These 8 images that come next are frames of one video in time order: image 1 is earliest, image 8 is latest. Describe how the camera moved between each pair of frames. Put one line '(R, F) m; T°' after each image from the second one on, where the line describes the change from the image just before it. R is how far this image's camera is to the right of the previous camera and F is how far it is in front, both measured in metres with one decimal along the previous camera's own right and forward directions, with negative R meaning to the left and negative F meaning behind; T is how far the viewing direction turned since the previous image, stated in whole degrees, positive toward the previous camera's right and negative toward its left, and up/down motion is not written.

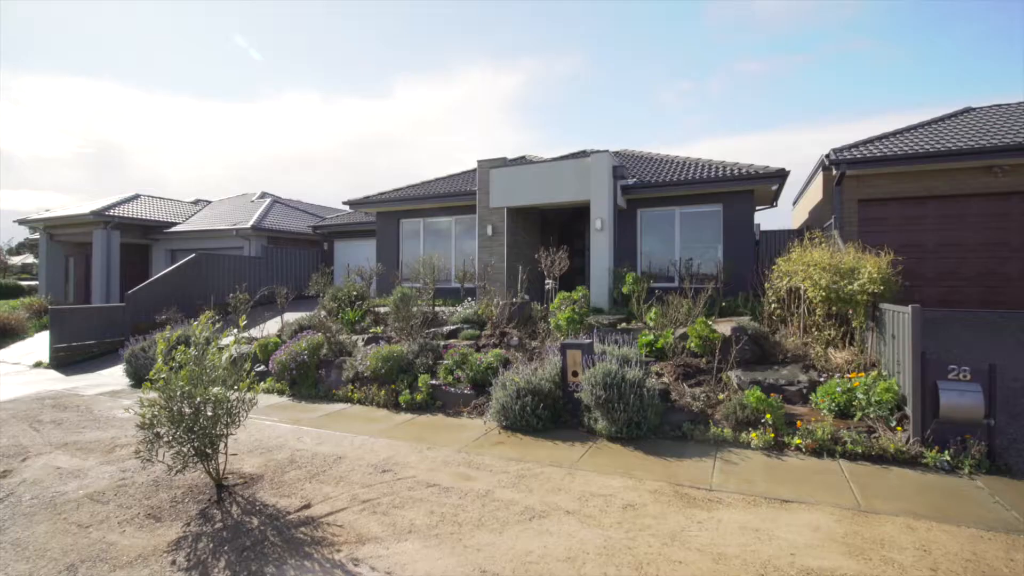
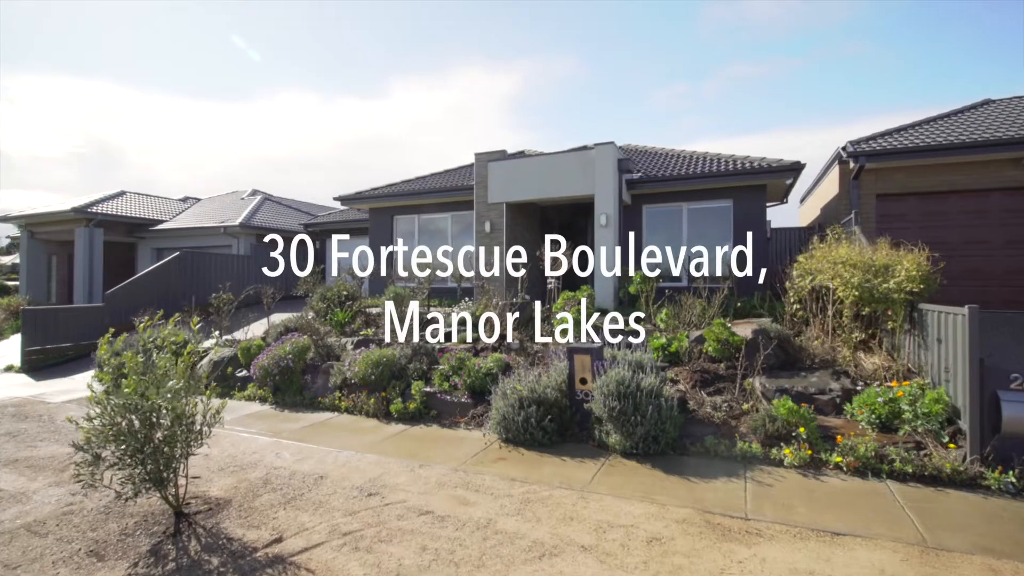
(-0.1, +0.7) m; +1°
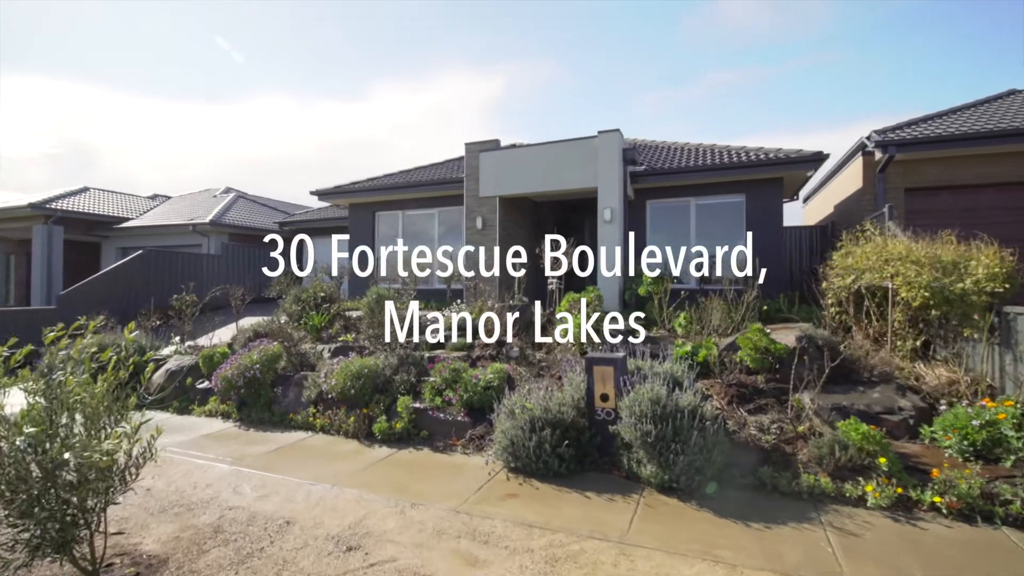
(-0.3, +1.1) m; +2°
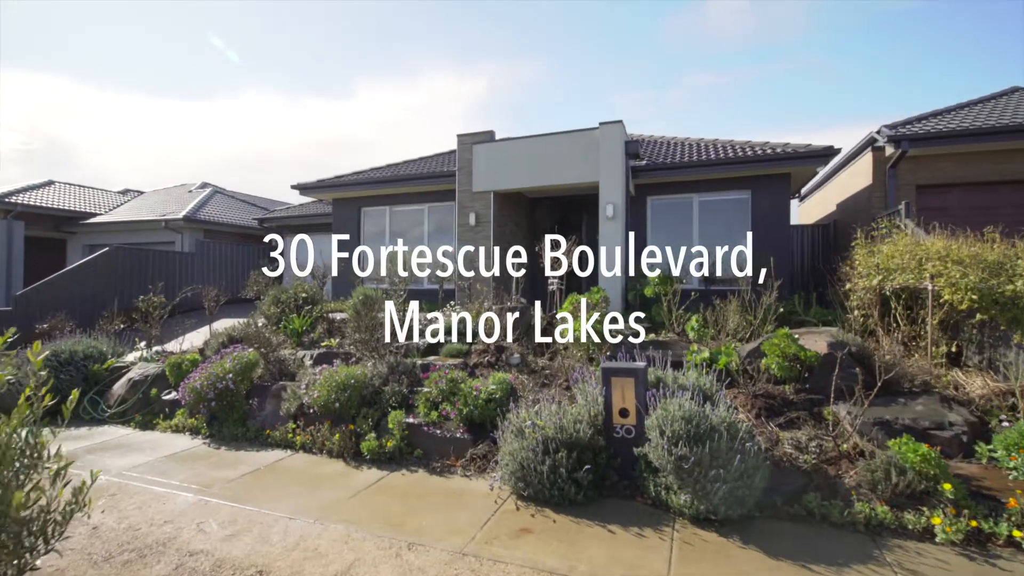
(-0.3, +0.7) m; +2°
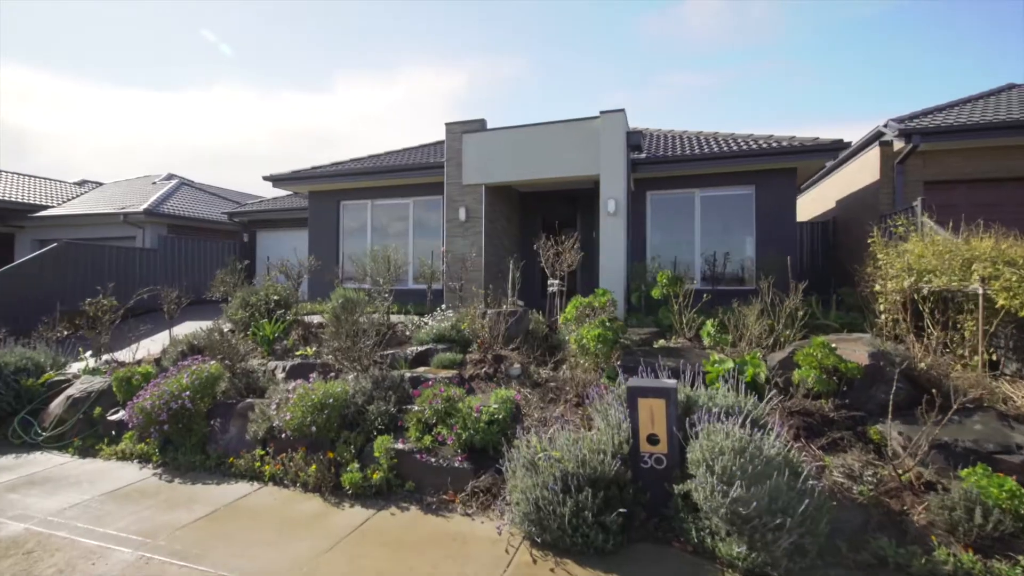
(-0.3, +0.8) m; +3°
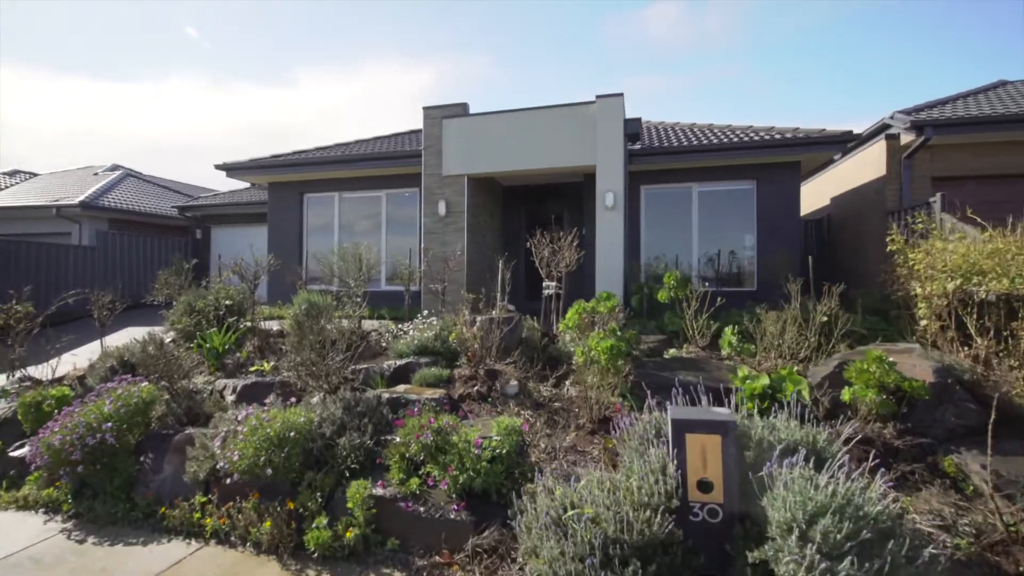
(-0.4, +1.0) m; +4°
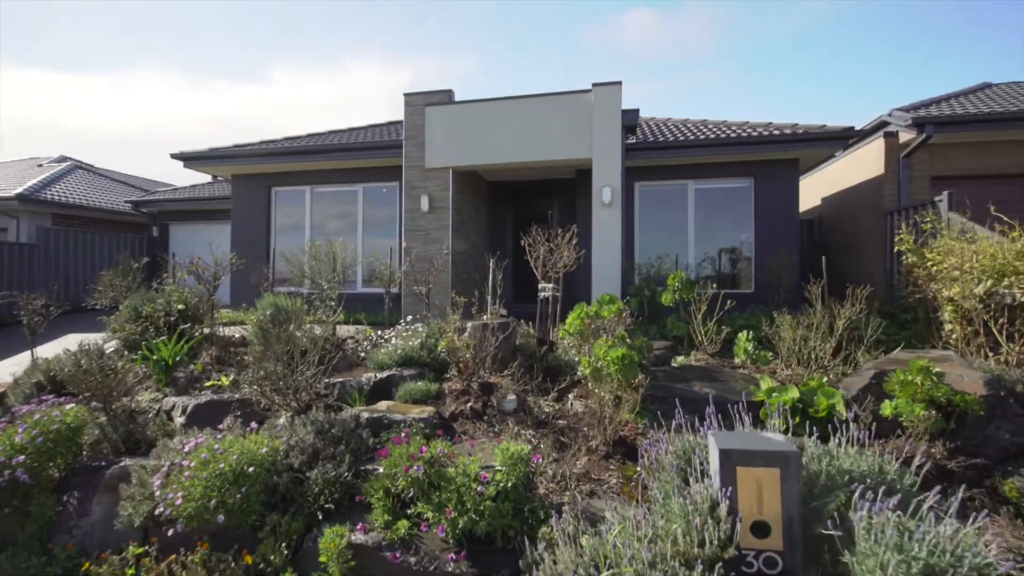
(-0.3, +0.7) m; +3°
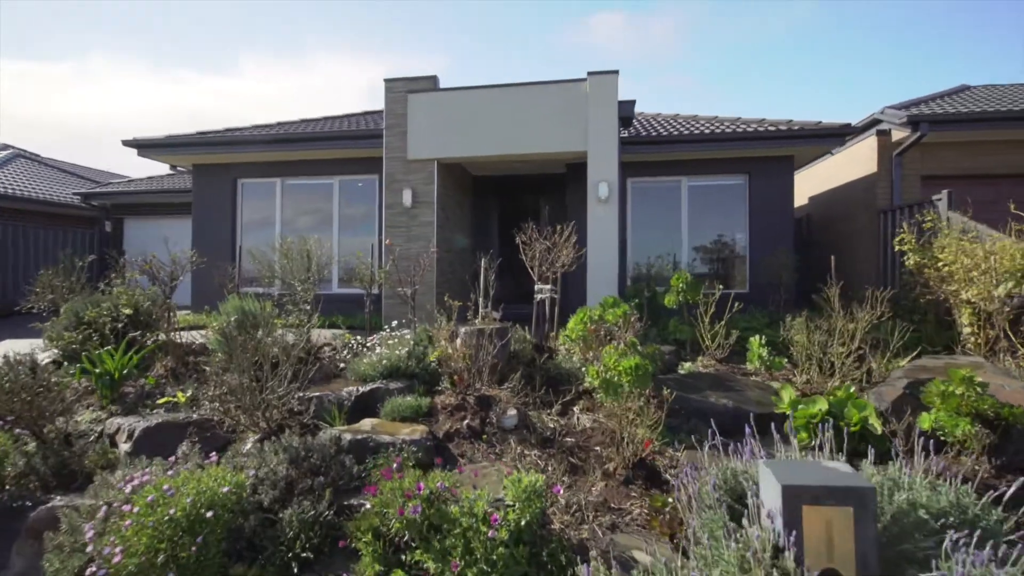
(-0.3, +0.6) m; +3°
